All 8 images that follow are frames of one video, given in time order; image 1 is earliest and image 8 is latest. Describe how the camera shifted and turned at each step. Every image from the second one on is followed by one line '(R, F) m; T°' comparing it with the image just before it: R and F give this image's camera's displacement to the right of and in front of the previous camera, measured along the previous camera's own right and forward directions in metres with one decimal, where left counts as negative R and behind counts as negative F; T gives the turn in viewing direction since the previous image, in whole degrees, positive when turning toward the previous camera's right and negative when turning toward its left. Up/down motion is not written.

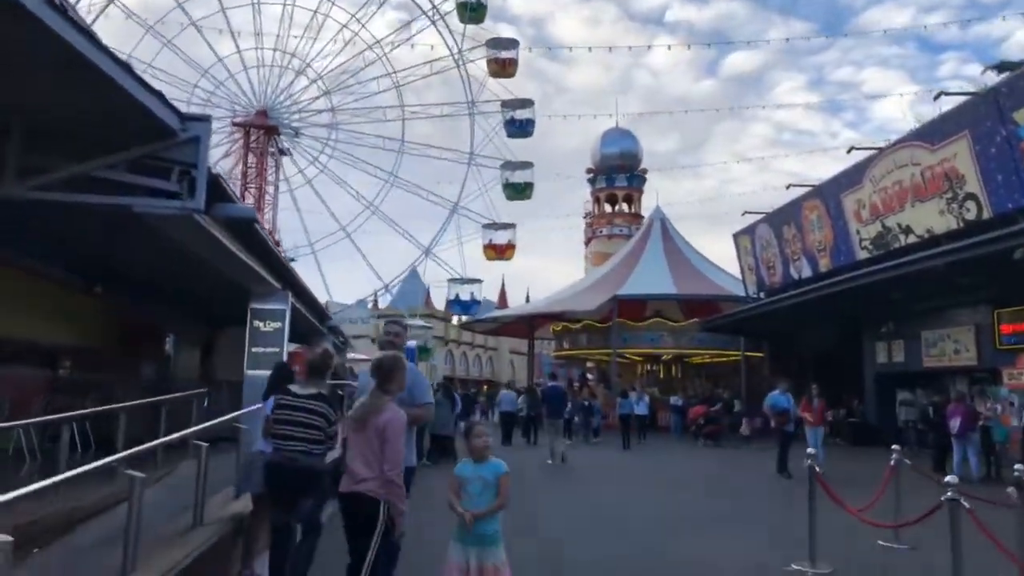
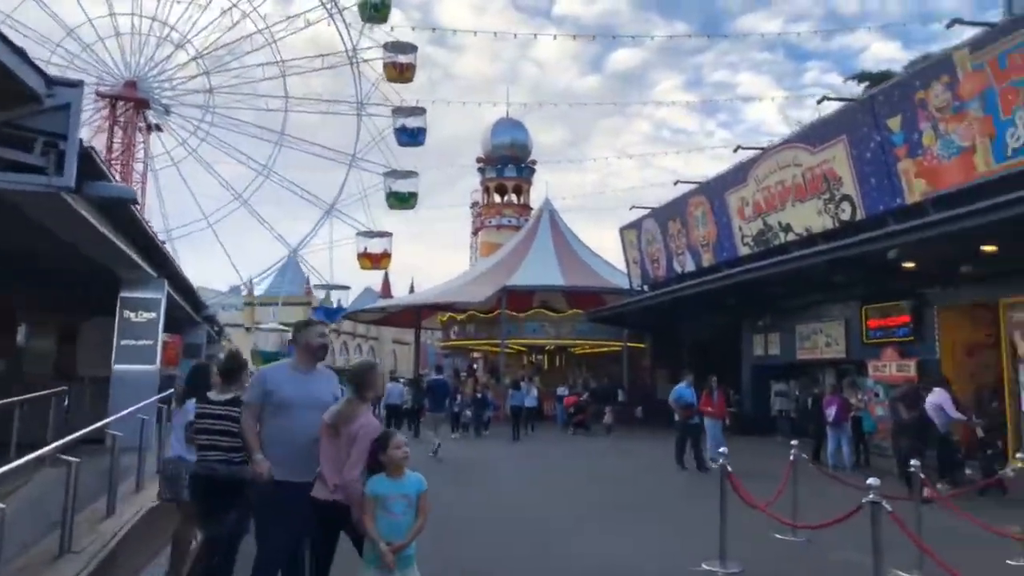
(-1.6, +2.1) m; +9°
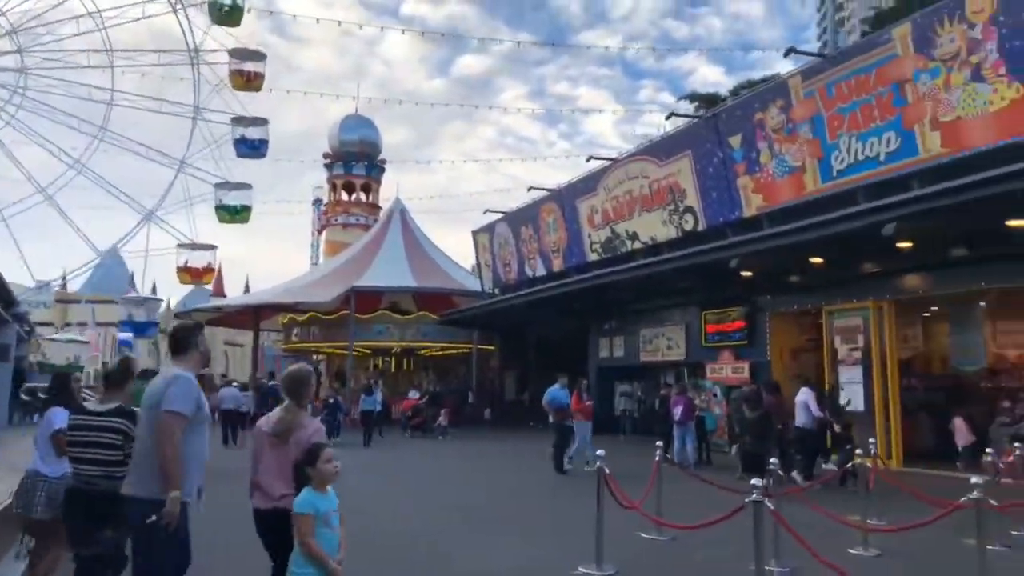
(+2.6, -0.4) m; -10°
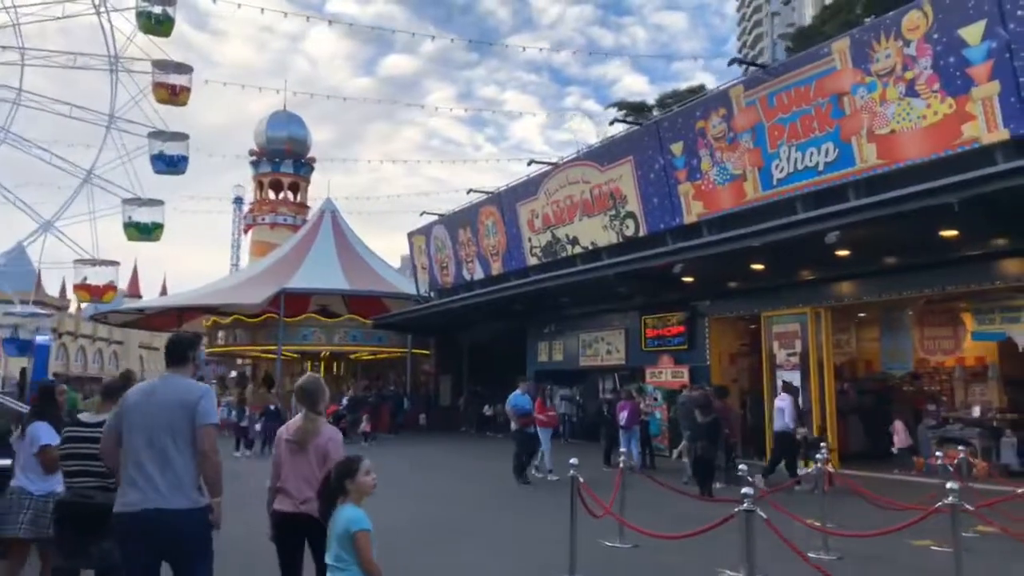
(-0.1, +0.1) m; +5°
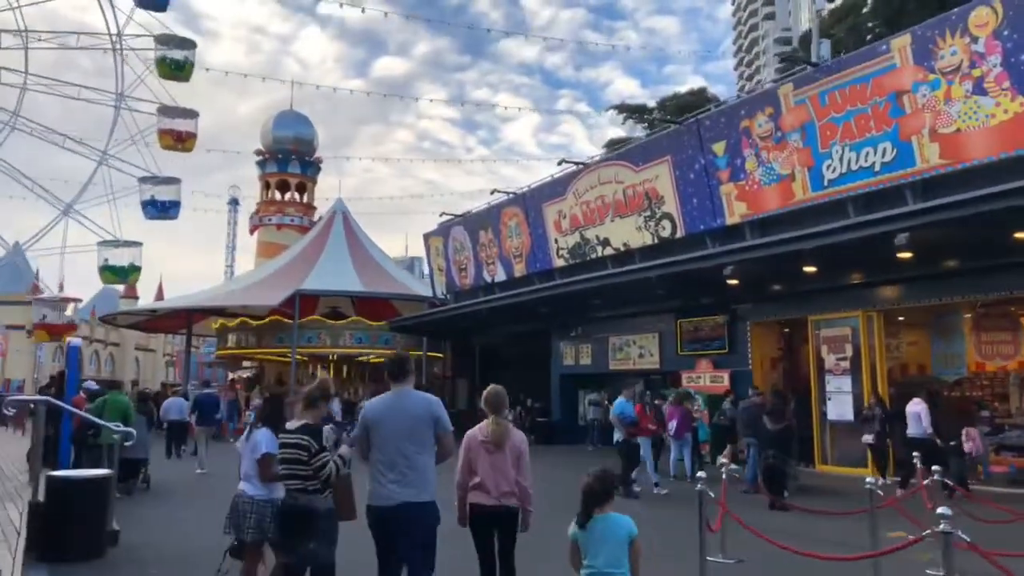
(-0.4, +0.2) m; +1°
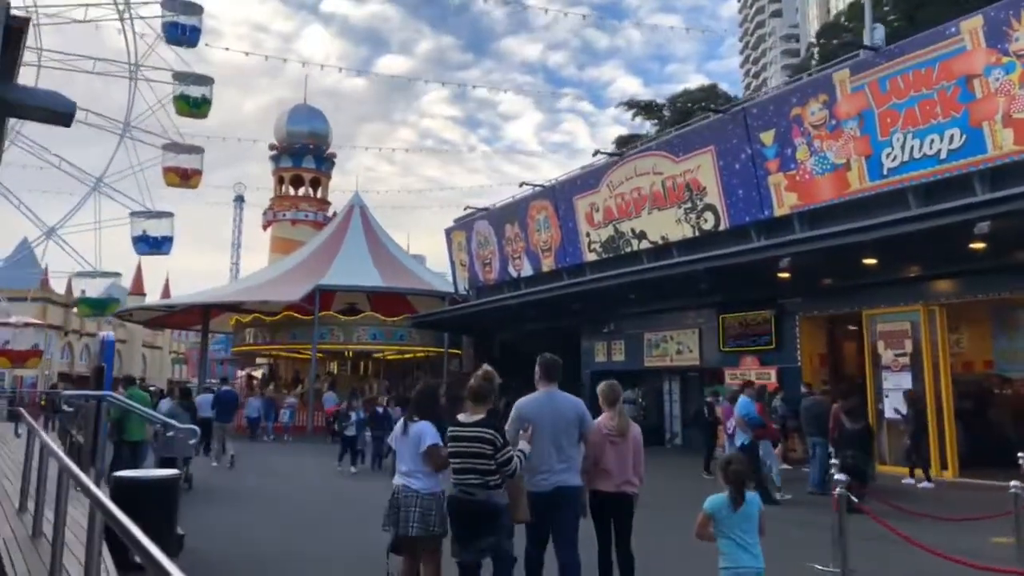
(-0.3, +0.2) m; 0°
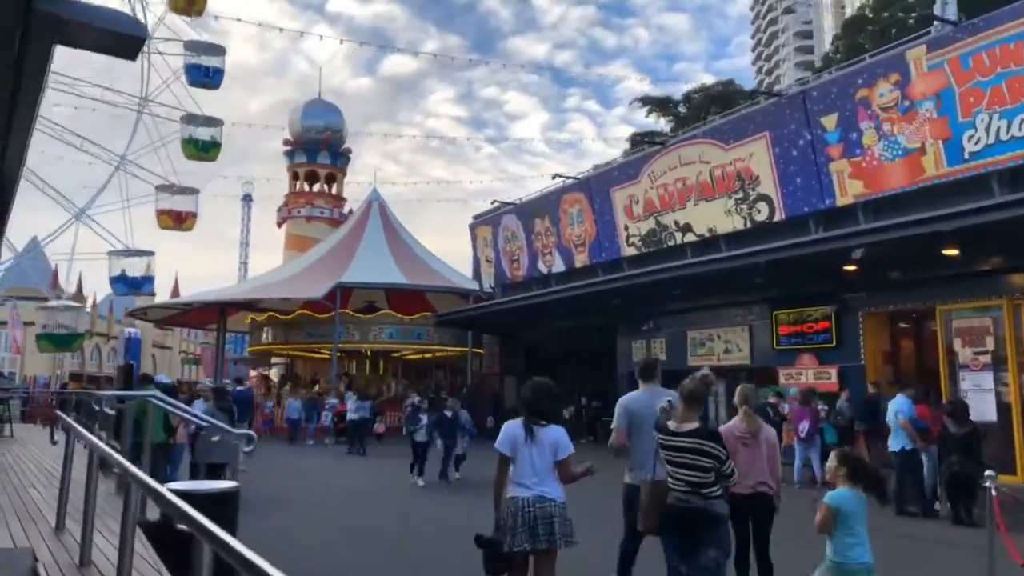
(-0.3, +0.4) m; 0°
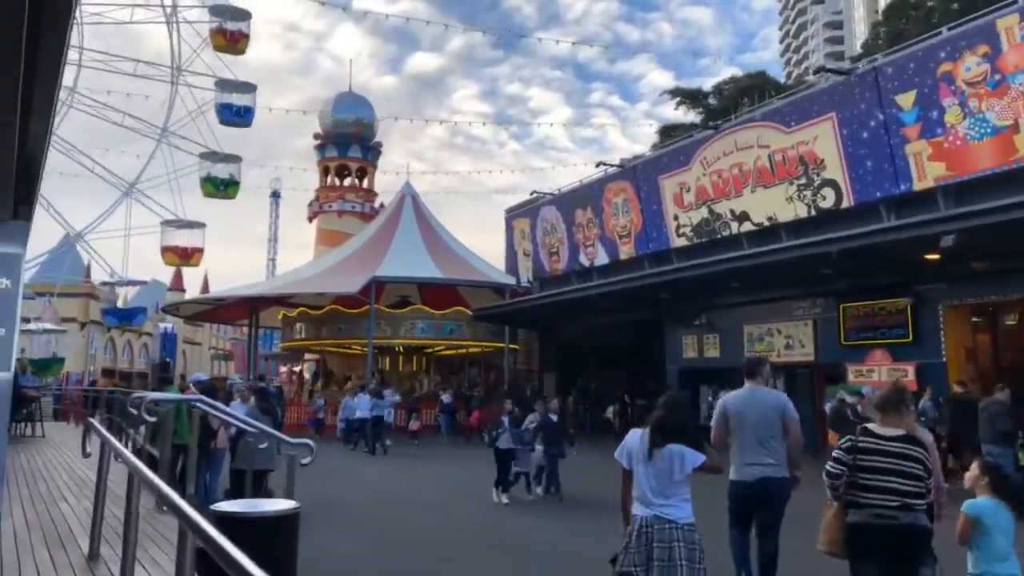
(-0.2, +0.3) m; -2°
